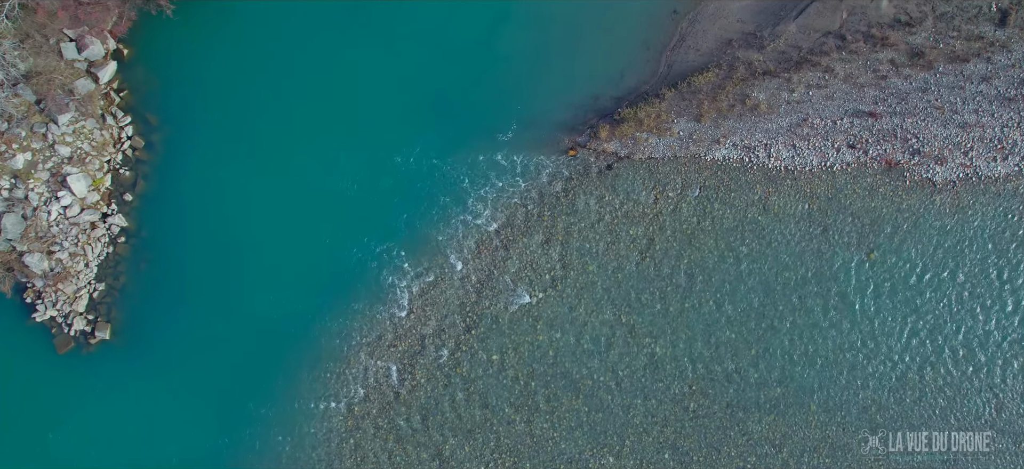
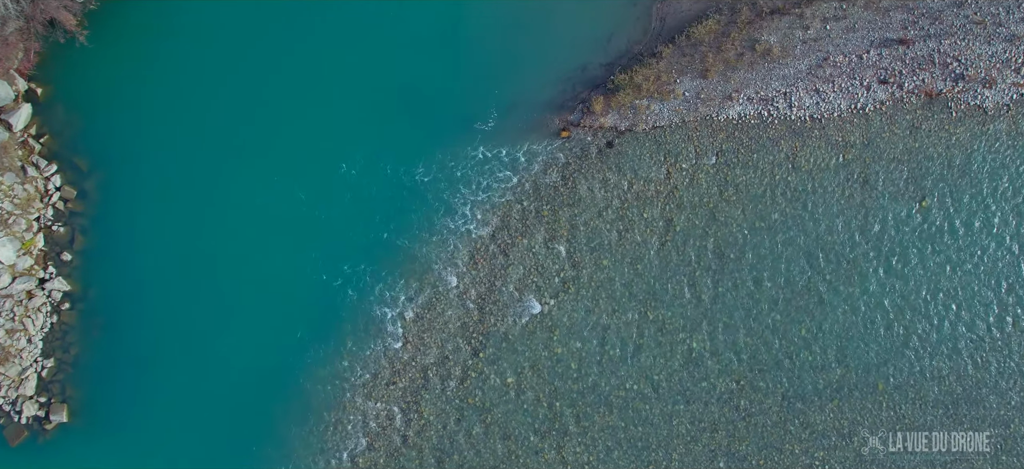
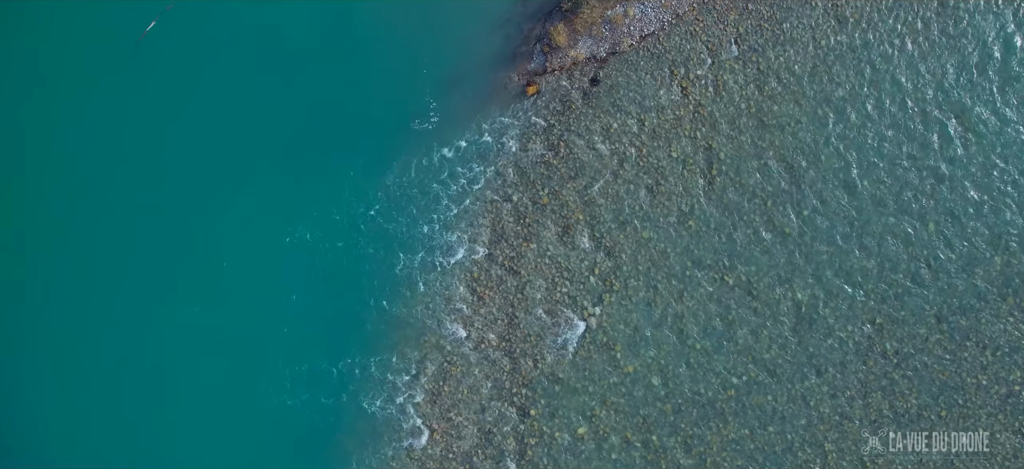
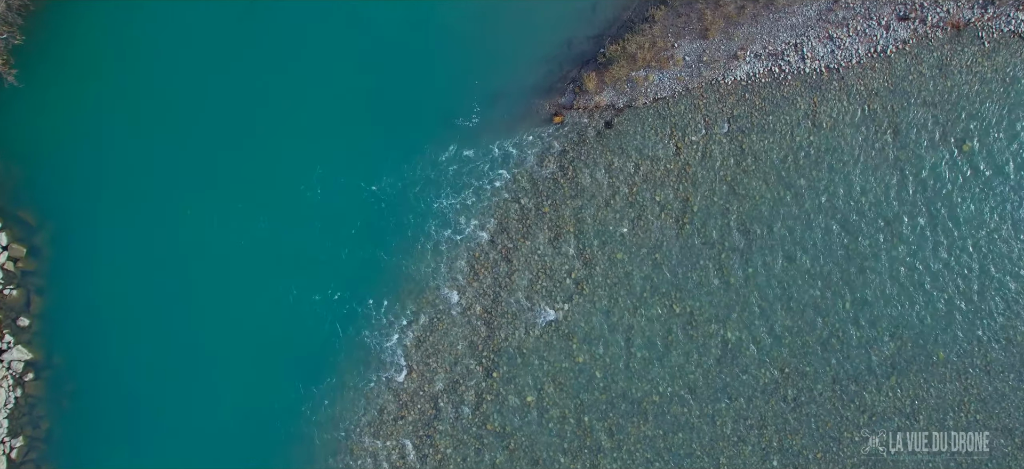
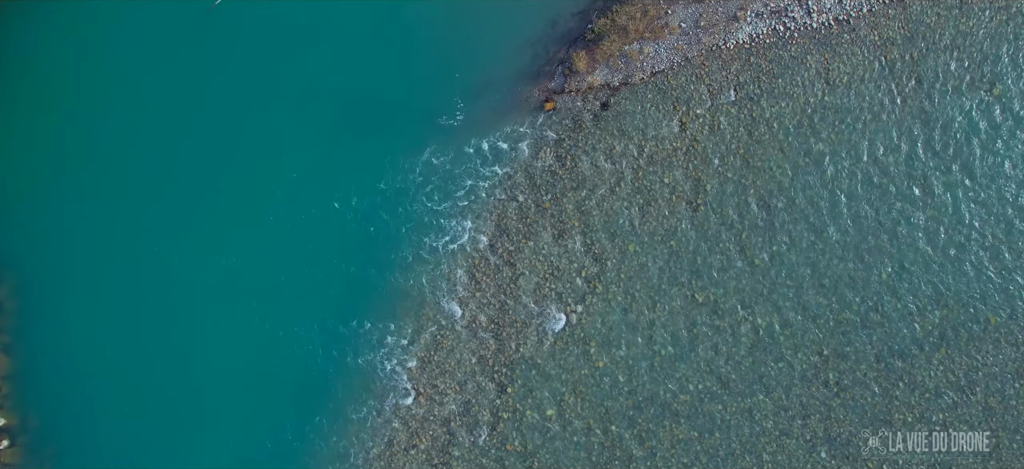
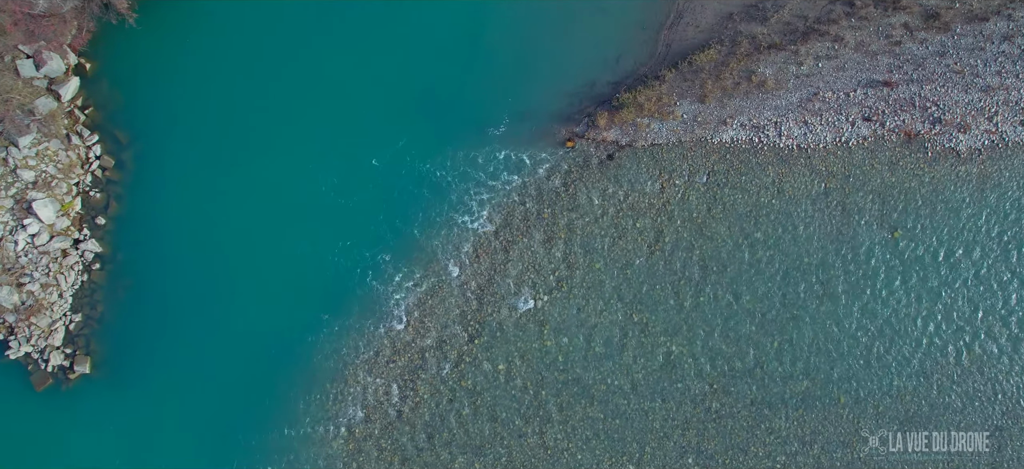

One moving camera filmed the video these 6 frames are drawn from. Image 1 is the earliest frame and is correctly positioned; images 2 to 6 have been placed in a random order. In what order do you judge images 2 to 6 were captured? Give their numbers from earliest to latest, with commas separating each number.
6, 2, 4, 5, 3
